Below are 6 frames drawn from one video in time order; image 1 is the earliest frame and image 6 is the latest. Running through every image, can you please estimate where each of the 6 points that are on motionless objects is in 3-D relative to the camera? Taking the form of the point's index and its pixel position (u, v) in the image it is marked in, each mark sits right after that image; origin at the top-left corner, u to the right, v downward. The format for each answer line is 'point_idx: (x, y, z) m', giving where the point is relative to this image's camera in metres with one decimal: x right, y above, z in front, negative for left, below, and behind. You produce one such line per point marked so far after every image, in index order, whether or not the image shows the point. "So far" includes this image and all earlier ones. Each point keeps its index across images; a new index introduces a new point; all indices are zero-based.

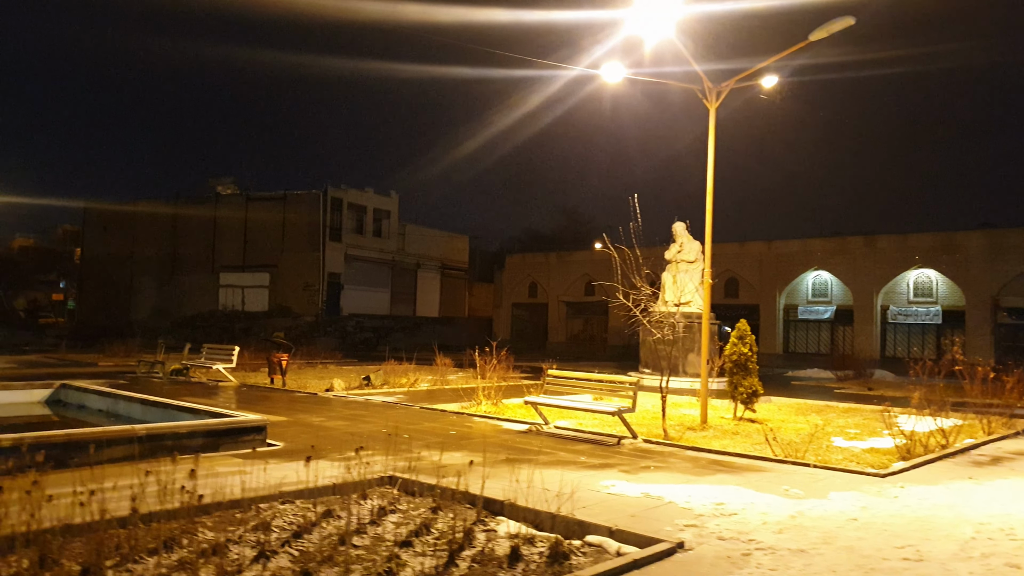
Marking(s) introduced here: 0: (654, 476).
0: (+1.5, -2.0, +8.6) m
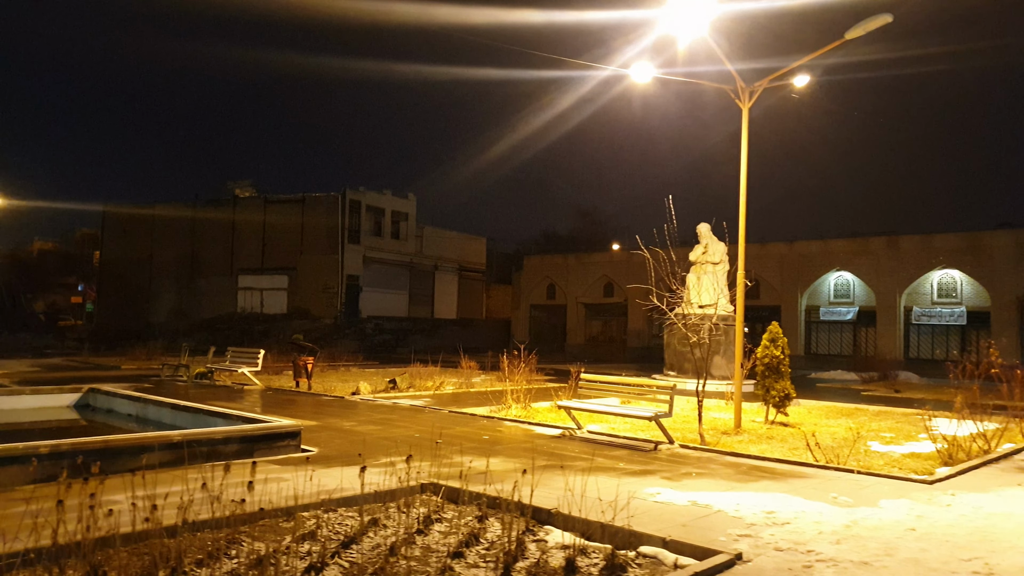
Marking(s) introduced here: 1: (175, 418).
0: (+1.9, -2.0, +8.4) m
1: (-4.8, -1.9, +11.7) m
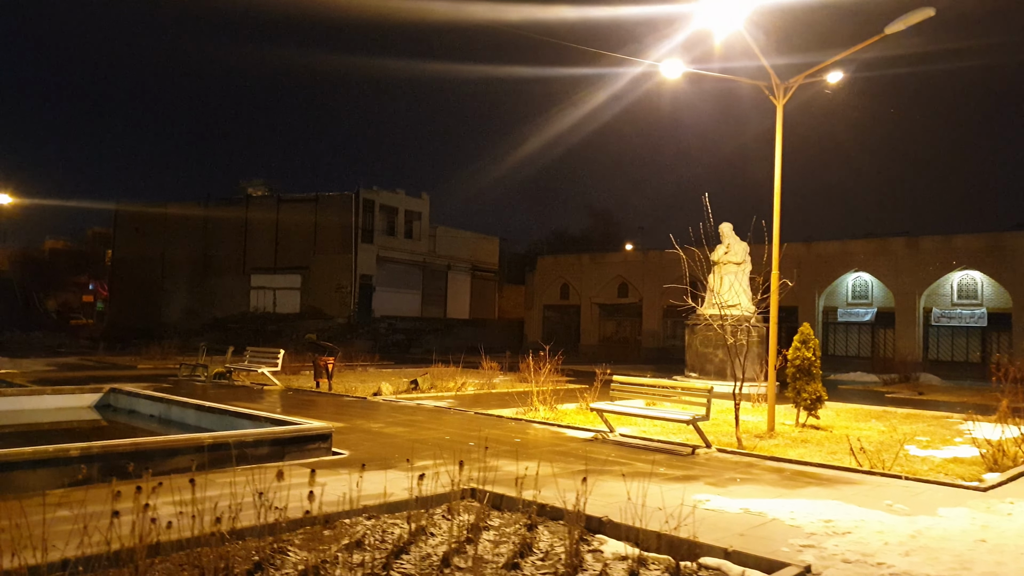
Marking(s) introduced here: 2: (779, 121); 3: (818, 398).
0: (+2.3, -2.0, +8.2) m
1: (-4.3, -1.8, +11.5) m
2: (+4.2, +2.6, +12.9) m
3: (+5.3, -1.9, +14.3) m
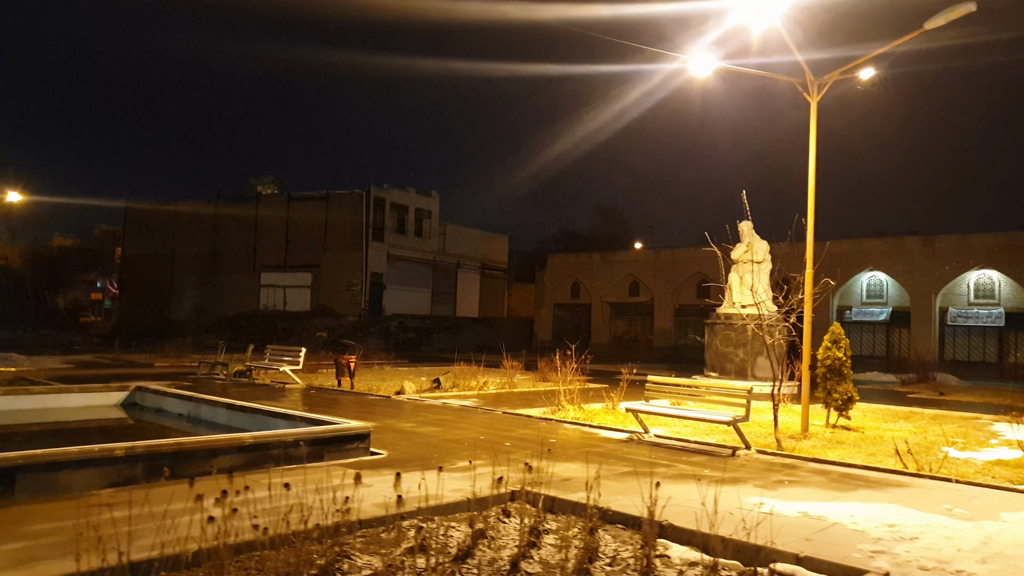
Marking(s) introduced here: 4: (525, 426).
0: (+2.7, -2.0, +8.0) m
1: (-3.9, -1.8, +11.3) m
2: (+4.7, +2.6, +12.8) m
3: (+5.8, -1.9, +14.2) m
4: (+0.2, -2.1, +12.3) m
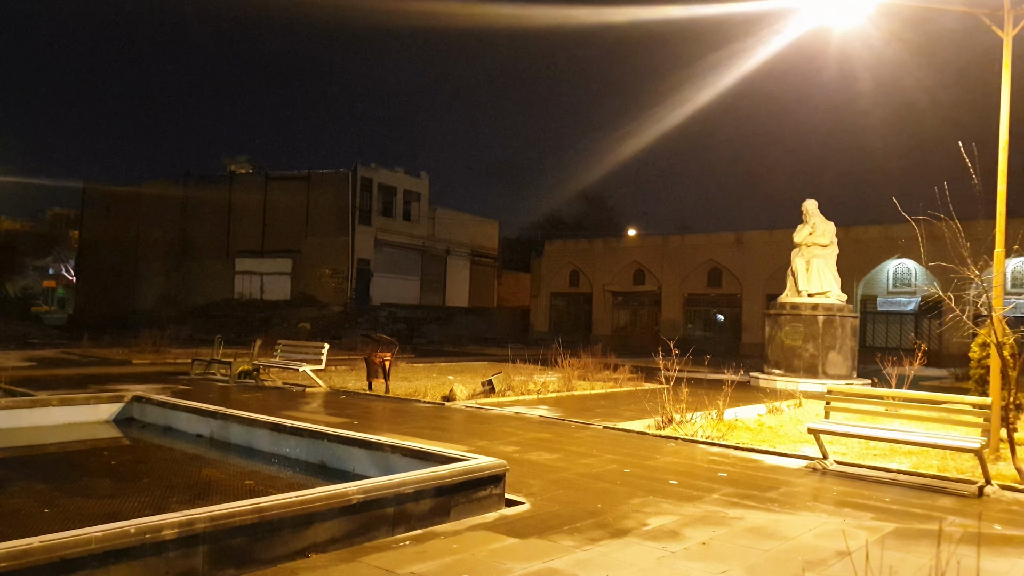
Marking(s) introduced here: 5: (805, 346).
0: (+4.4, -1.8, +5.4) m
1: (-2.4, -1.6, +8.3) m
2: (+6.1, +2.9, +10.2) m
3: (+7.1, -1.7, +11.6) m
4: (+1.6, -1.8, +9.5) m
5: (+6.9, -1.4, +19.4) m
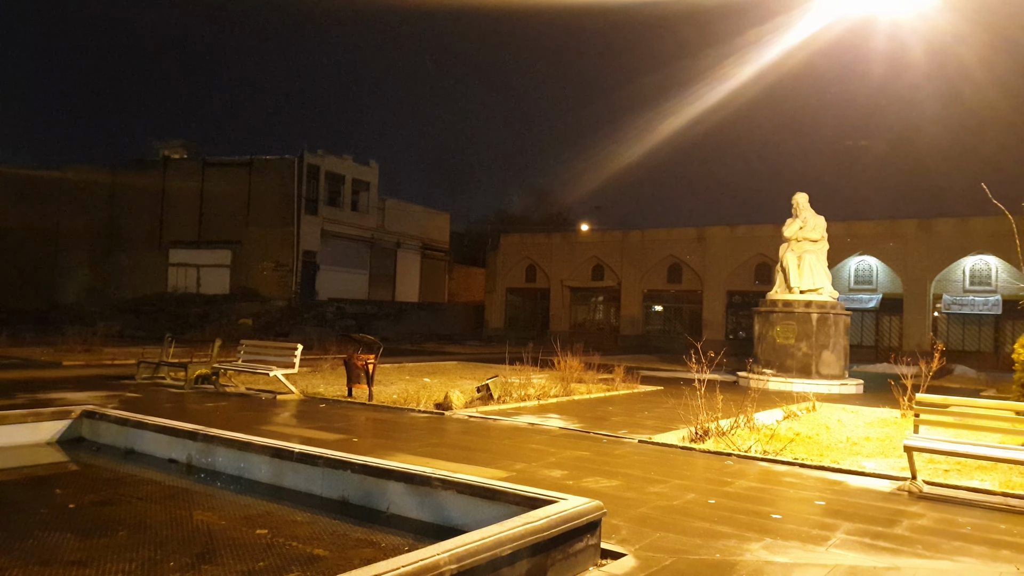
0: (+5.1, -1.8, +4.3) m
1: (-1.9, -1.5, +6.8) m
2: (+6.4, +2.9, +9.2) m
3: (+7.3, -1.6, +10.8) m
4: (+2.0, -1.8, +8.2) m
5: (+6.5, -1.3, +18.6) m
